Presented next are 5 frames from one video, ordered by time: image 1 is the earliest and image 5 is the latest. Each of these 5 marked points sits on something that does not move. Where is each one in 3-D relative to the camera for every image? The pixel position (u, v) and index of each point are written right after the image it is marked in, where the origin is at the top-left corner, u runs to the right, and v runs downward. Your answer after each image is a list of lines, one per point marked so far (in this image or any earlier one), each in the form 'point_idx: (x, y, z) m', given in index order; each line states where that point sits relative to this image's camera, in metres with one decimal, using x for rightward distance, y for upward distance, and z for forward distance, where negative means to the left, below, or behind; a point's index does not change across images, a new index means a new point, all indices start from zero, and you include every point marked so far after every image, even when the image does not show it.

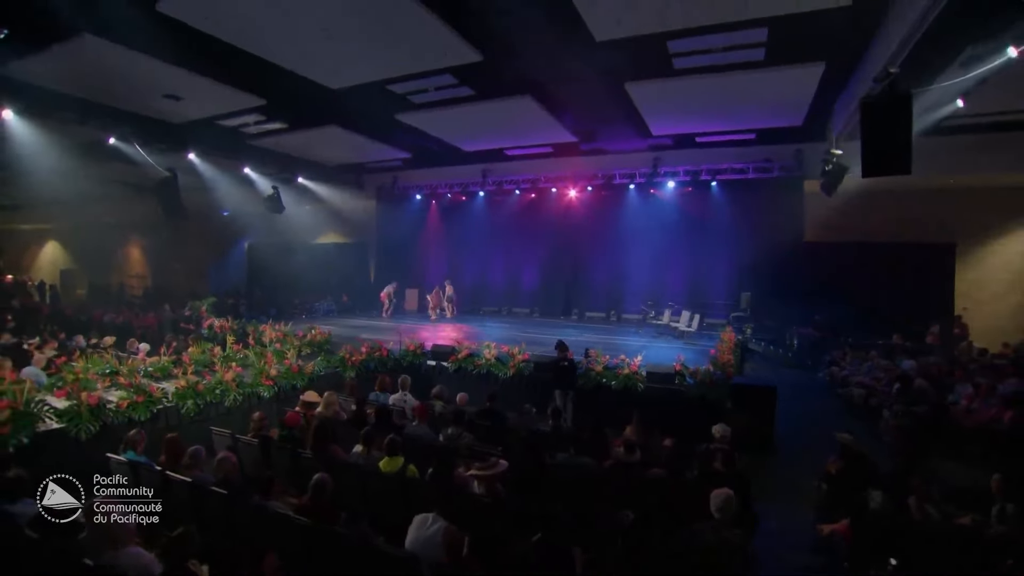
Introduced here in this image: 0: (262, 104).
0: (-5.4, +3.9, +11.0) m
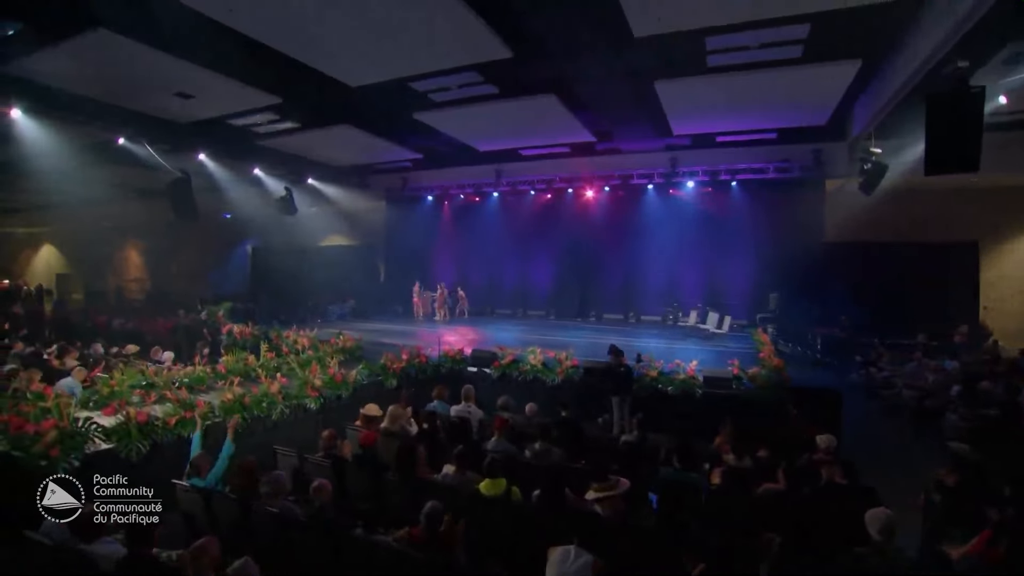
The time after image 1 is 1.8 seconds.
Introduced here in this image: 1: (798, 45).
0: (-4.8, +3.8, +10.6) m
1: (+4.3, +3.7, +8.0) m
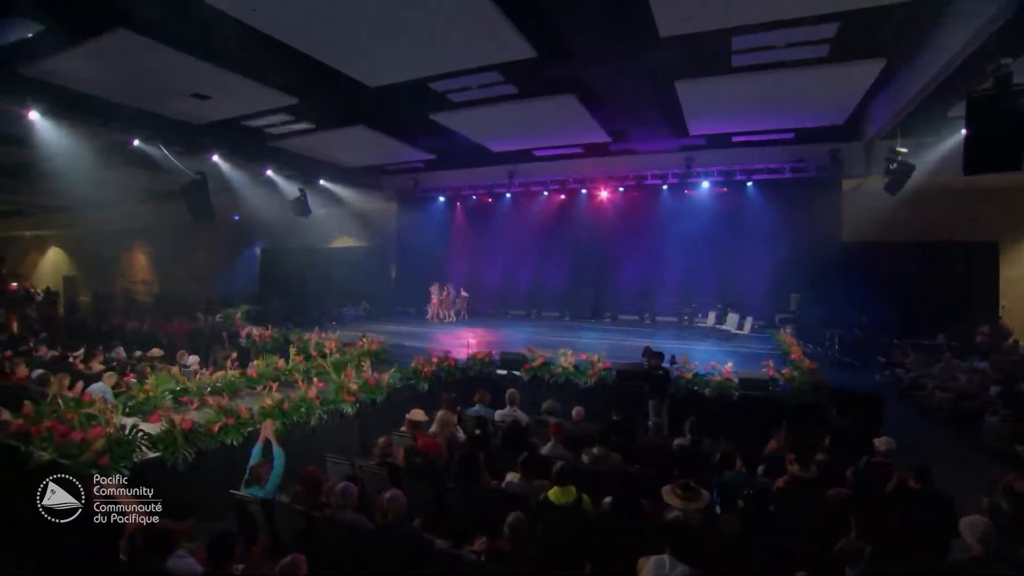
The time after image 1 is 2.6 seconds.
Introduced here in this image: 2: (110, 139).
0: (-4.4, +3.7, +10.6) m
1: (+4.8, +3.7, +7.9) m
2: (-8.4, +3.1, +10.9) m
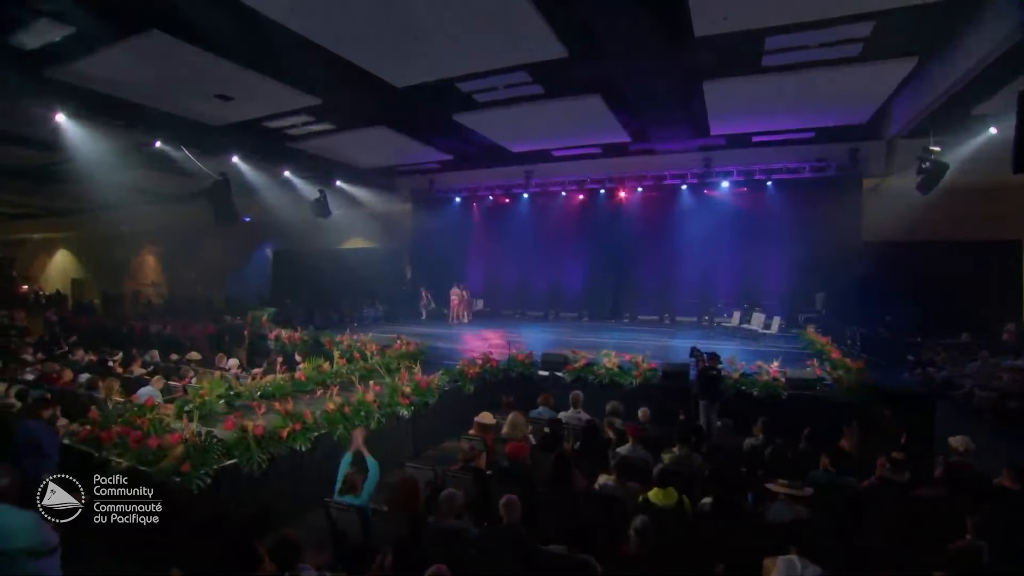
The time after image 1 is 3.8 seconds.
0: (-3.8, +3.7, +10.5) m
1: (+5.3, +3.7, +7.9) m
2: (-7.8, +3.1, +10.8) m
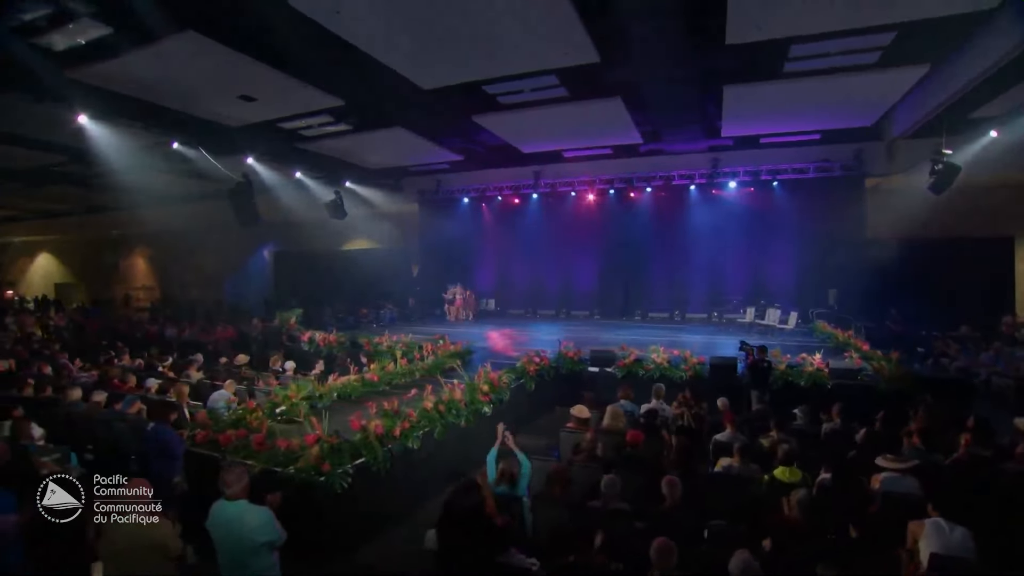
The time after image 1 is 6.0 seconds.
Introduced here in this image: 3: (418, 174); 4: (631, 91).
0: (-3.2, +3.7, +10.5) m
1: (+6.0, +3.8, +8.4) m
2: (-7.2, +3.0, +10.7) m
3: (-2.7, +3.5, +16.2) m
4: (+2.5, +3.9, +10.2) m
